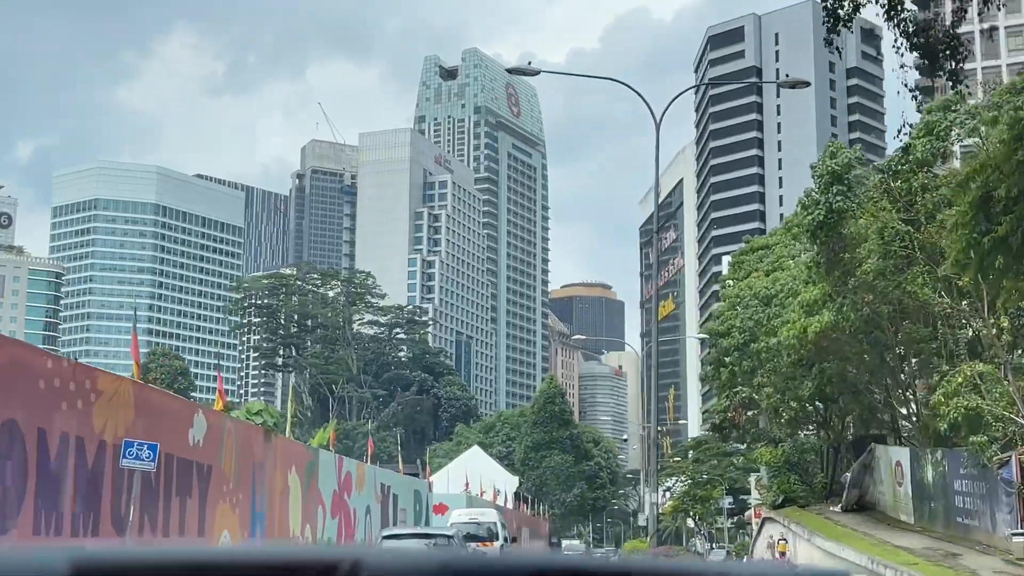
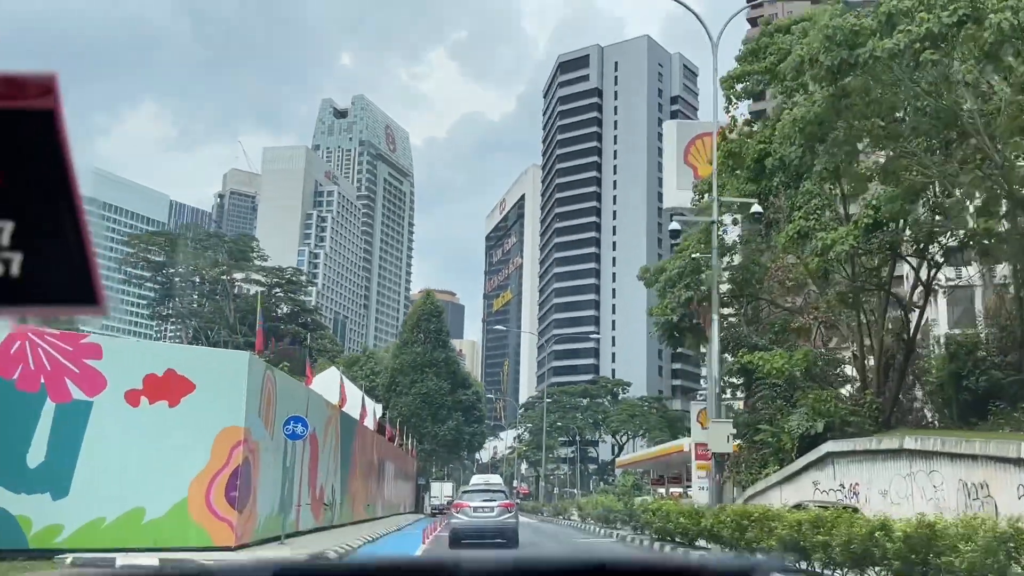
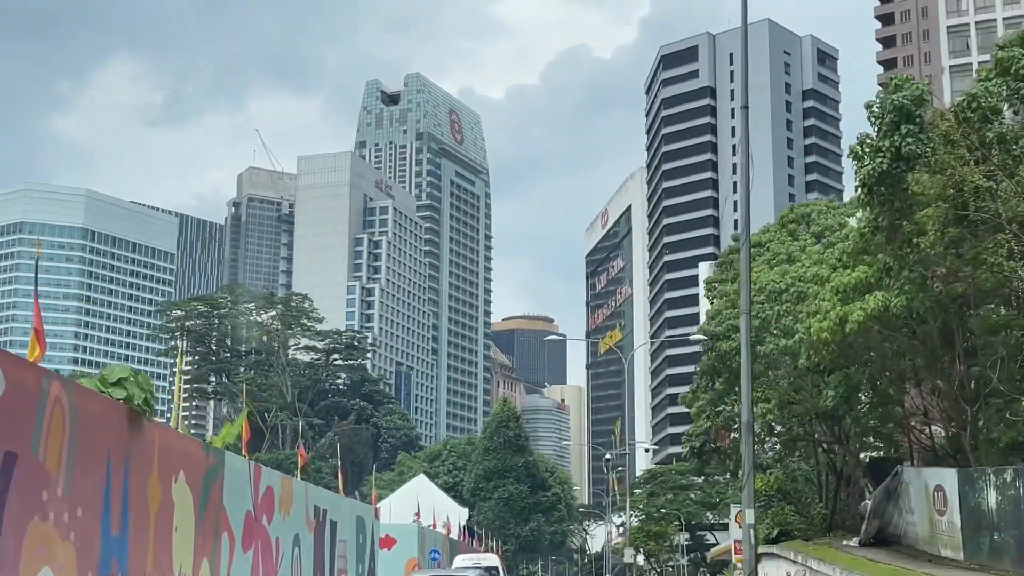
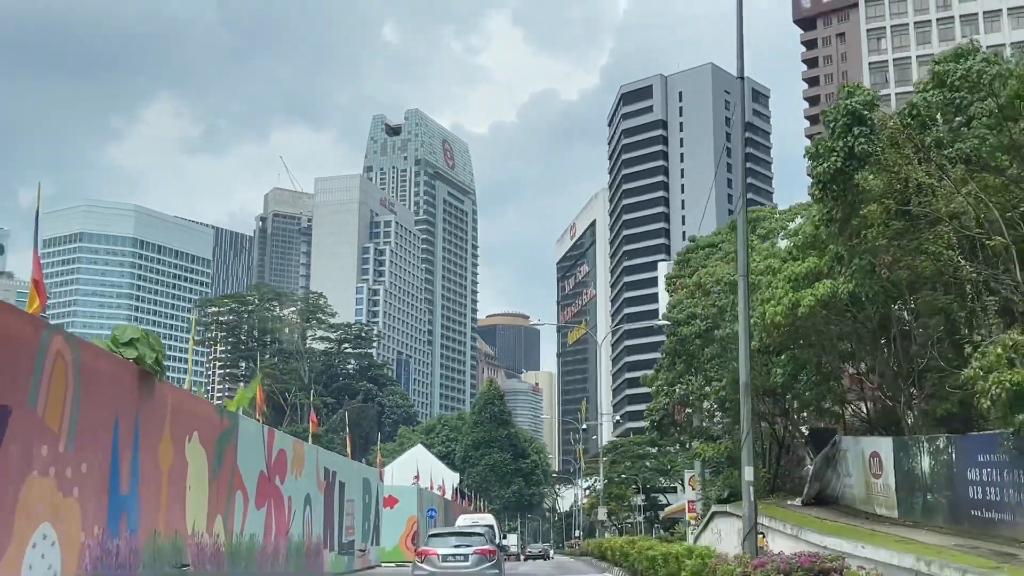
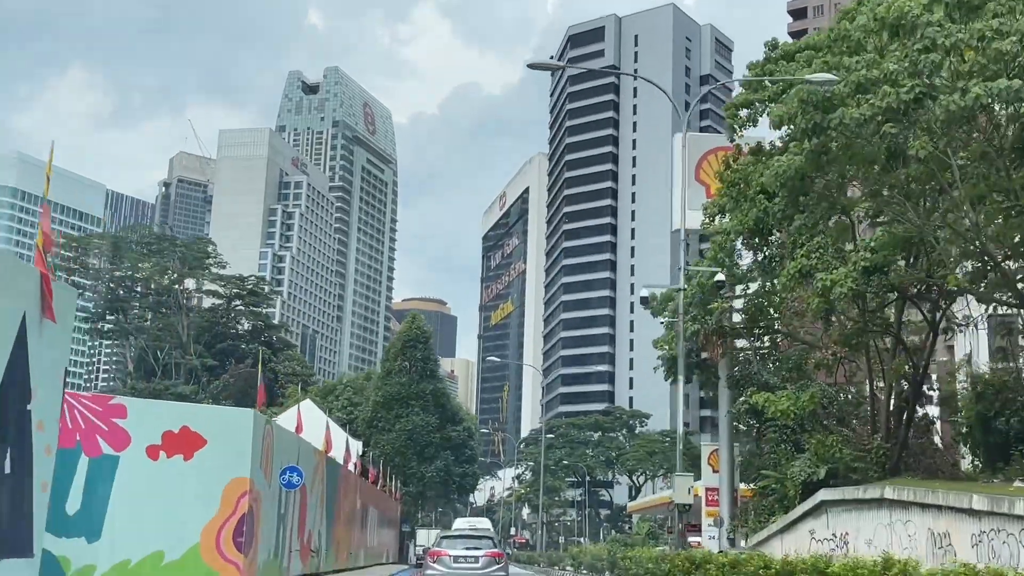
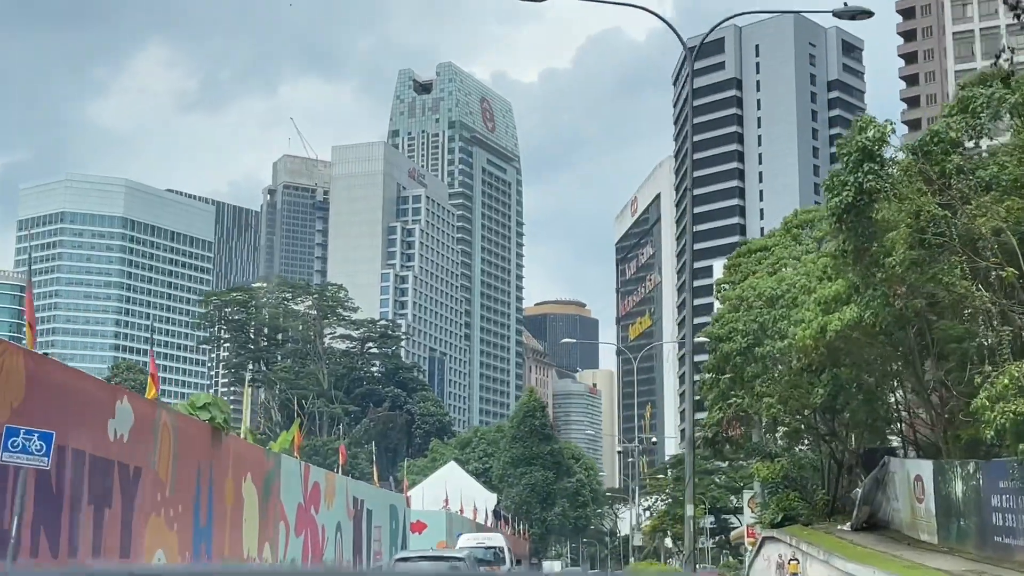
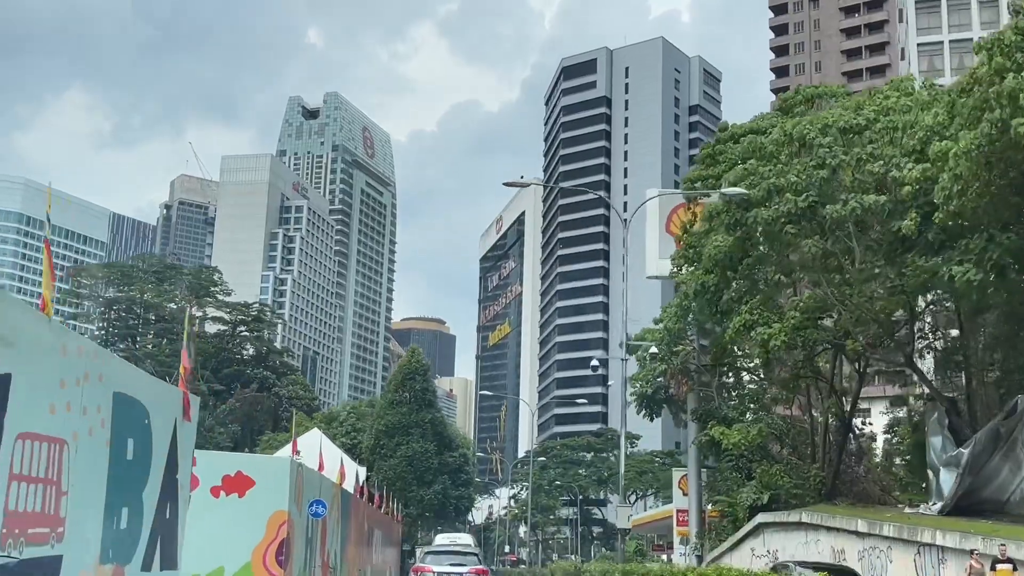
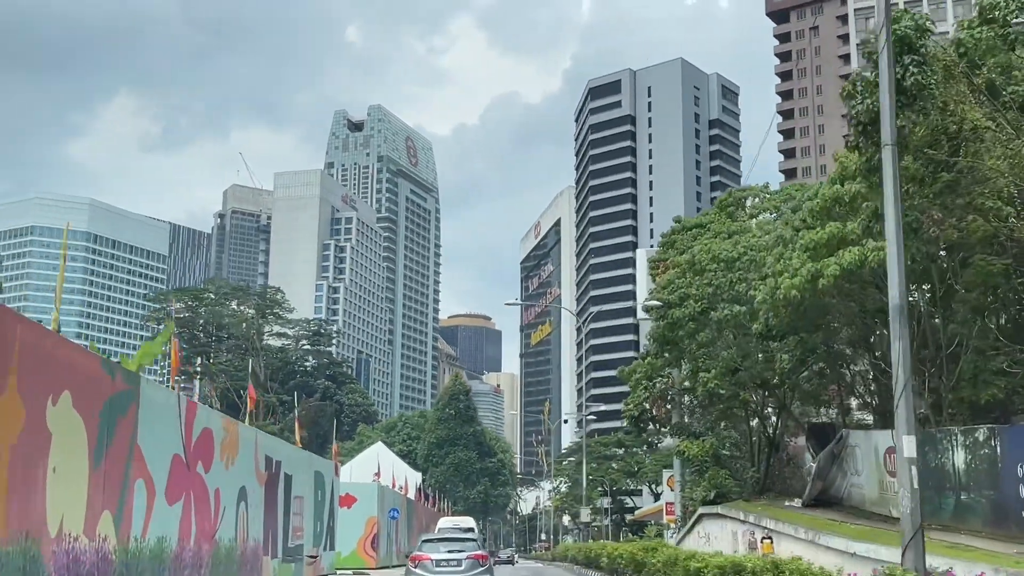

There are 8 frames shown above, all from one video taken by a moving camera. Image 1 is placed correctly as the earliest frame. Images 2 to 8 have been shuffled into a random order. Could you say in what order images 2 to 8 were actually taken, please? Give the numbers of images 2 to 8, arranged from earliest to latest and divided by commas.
6, 3, 4, 8, 7, 5, 2
